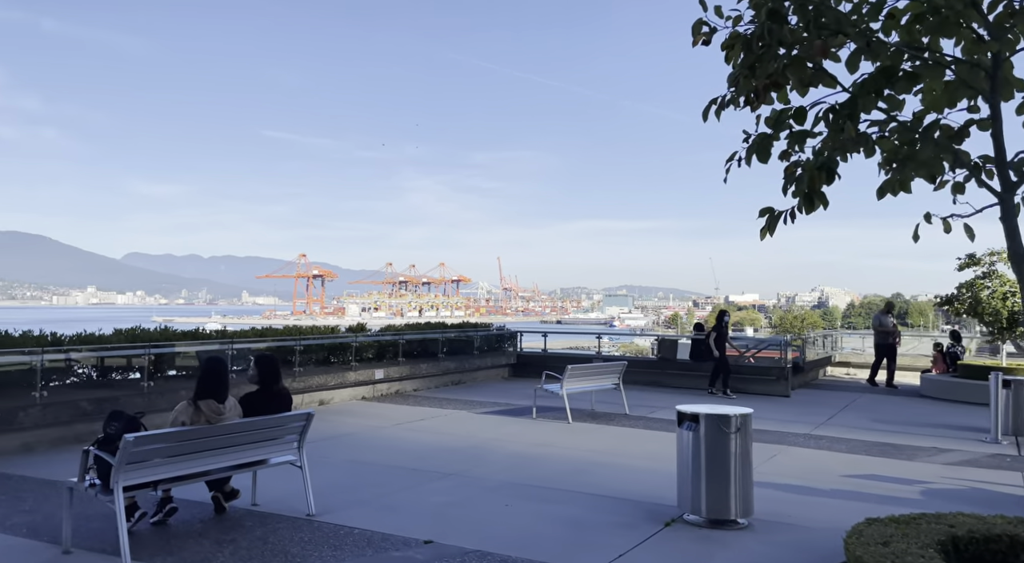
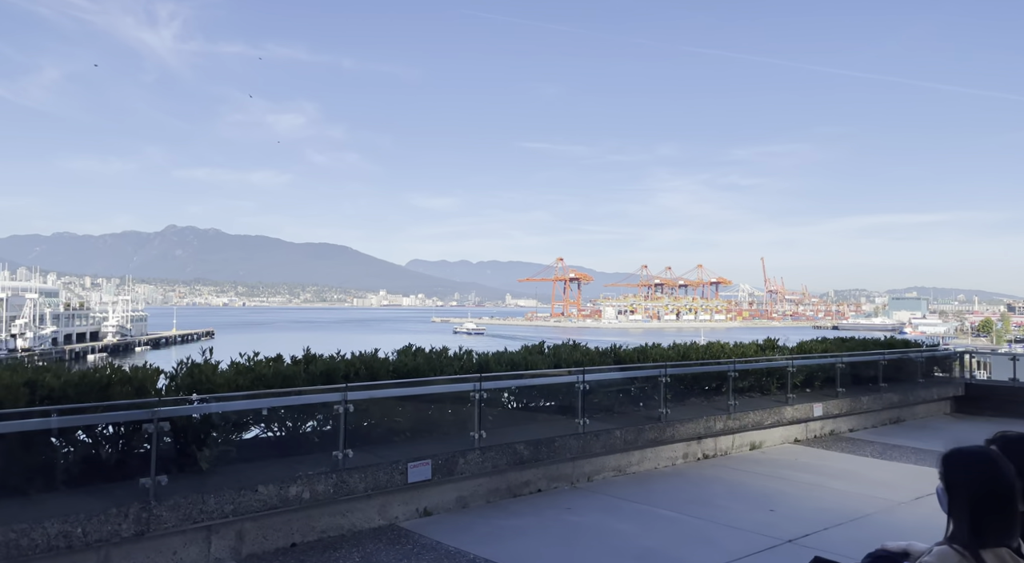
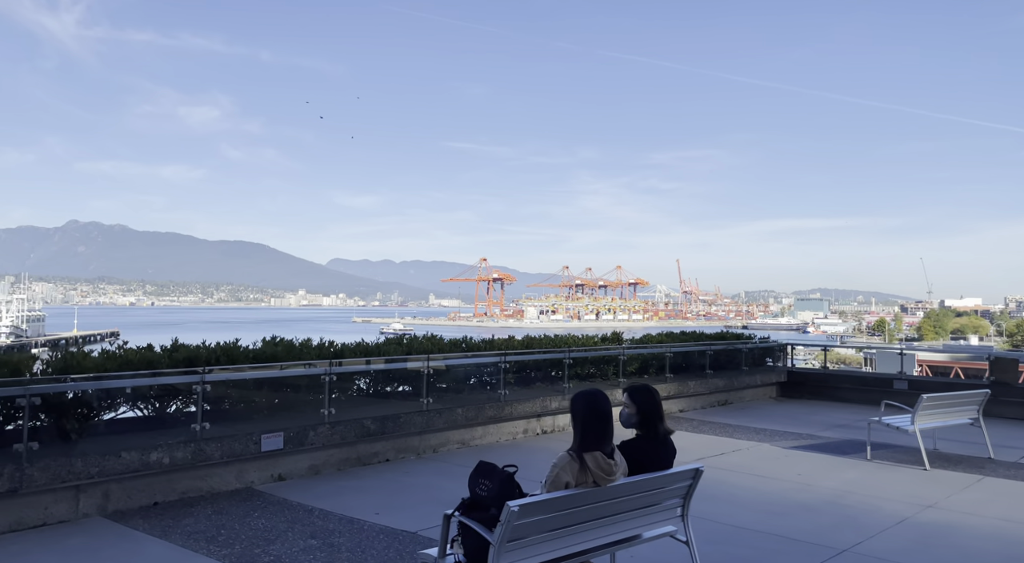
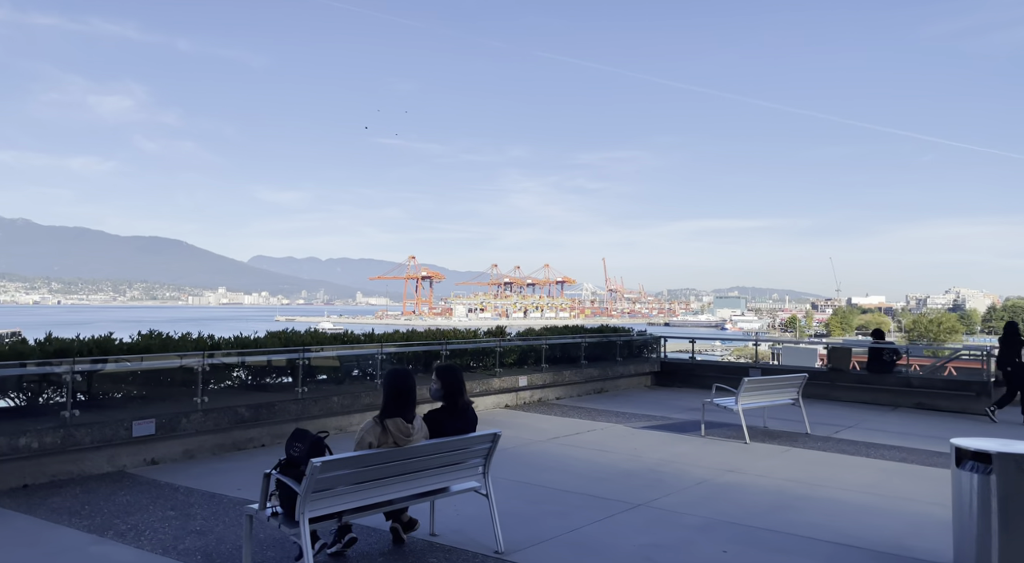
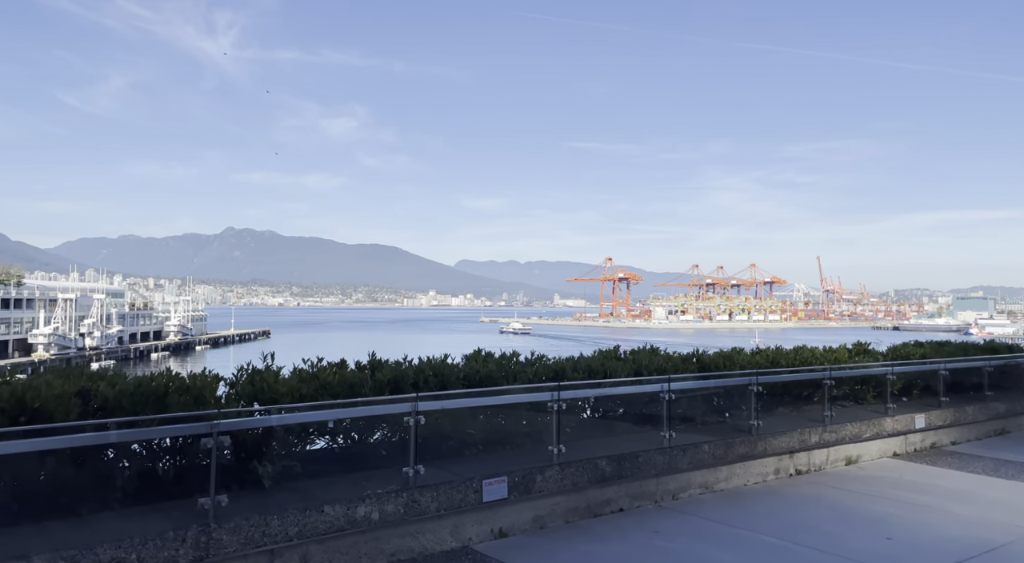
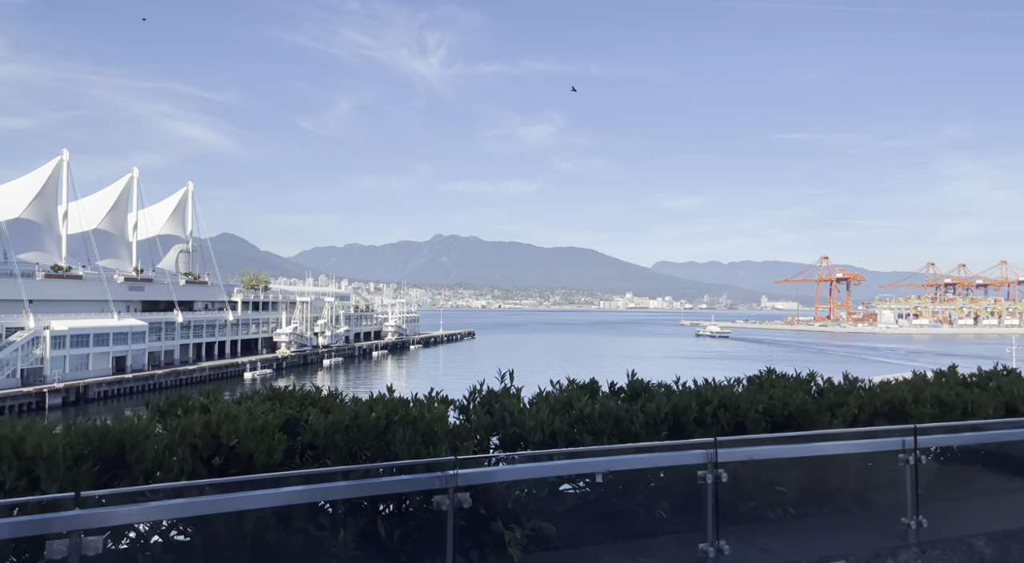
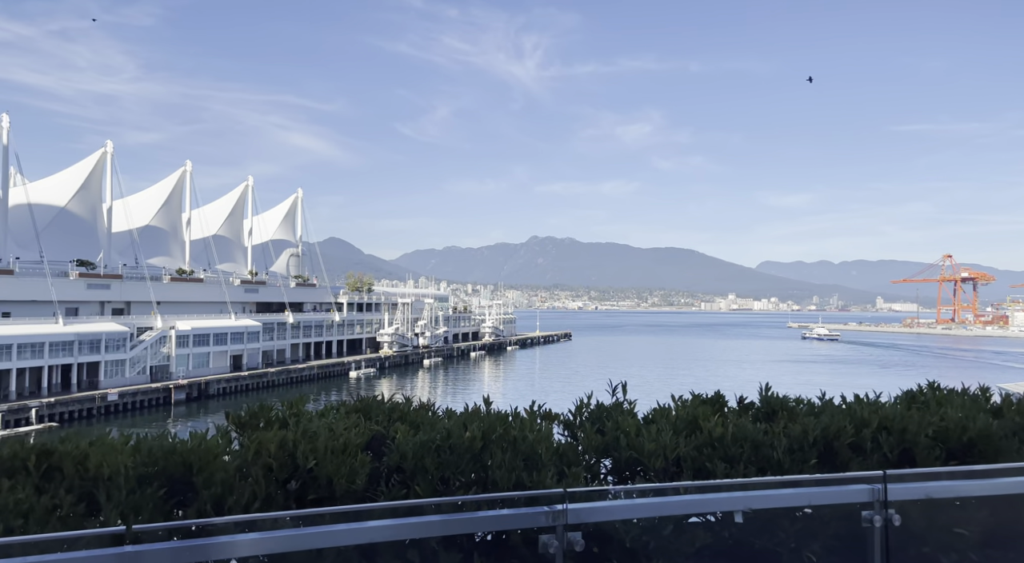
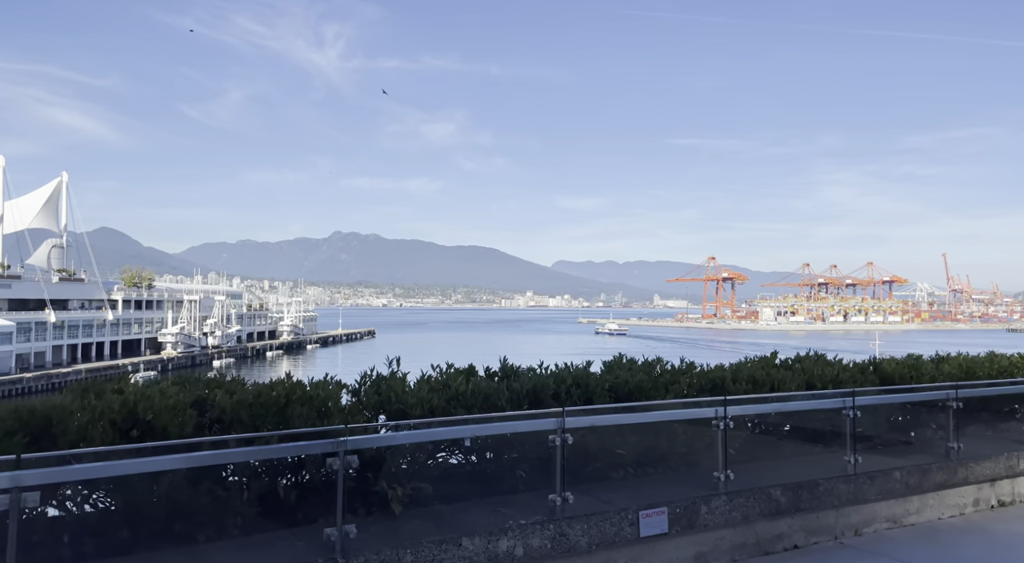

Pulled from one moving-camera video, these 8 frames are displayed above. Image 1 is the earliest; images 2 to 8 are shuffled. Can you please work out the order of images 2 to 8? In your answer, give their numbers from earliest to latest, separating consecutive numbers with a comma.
4, 3, 2, 5, 8, 6, 7
